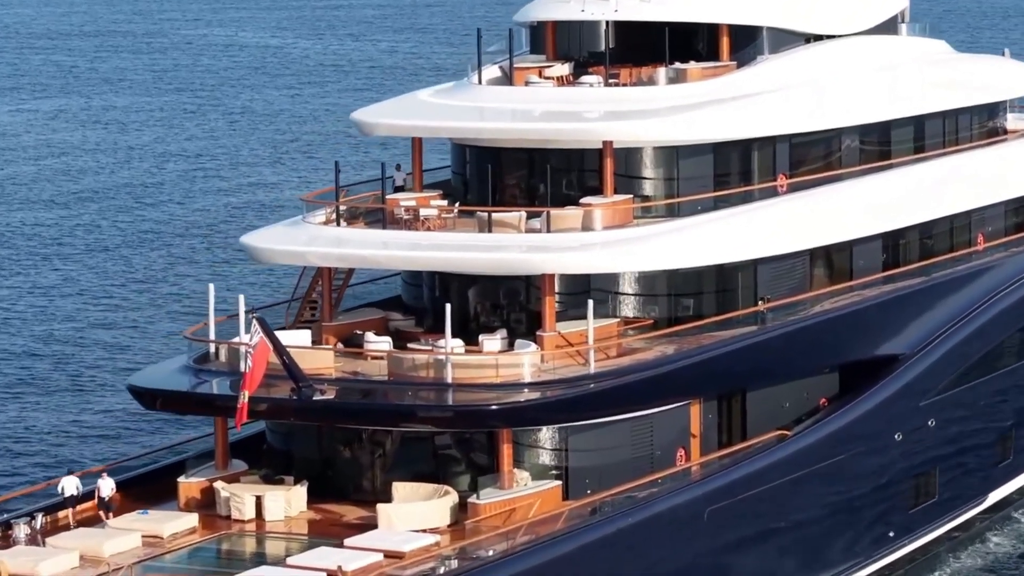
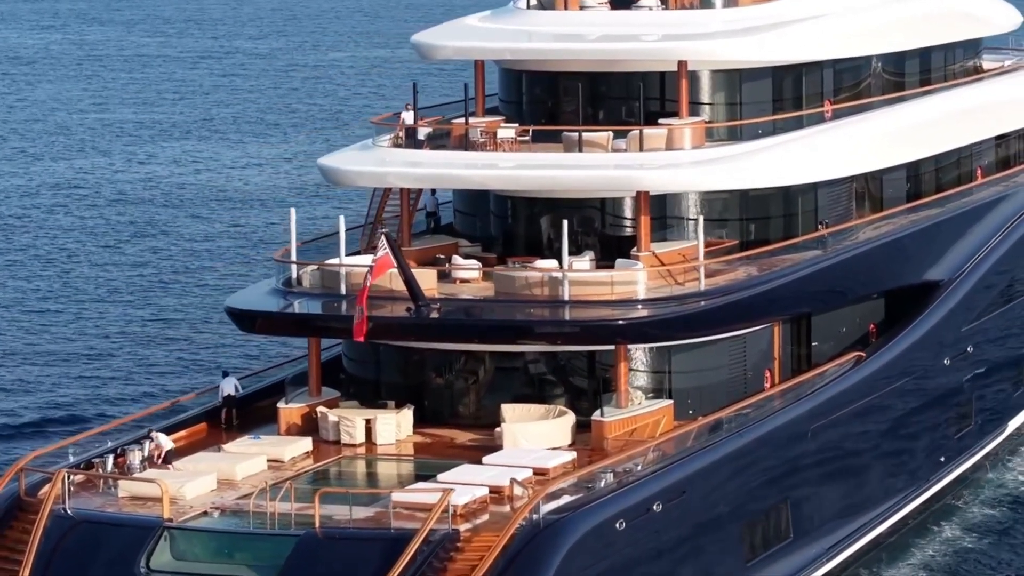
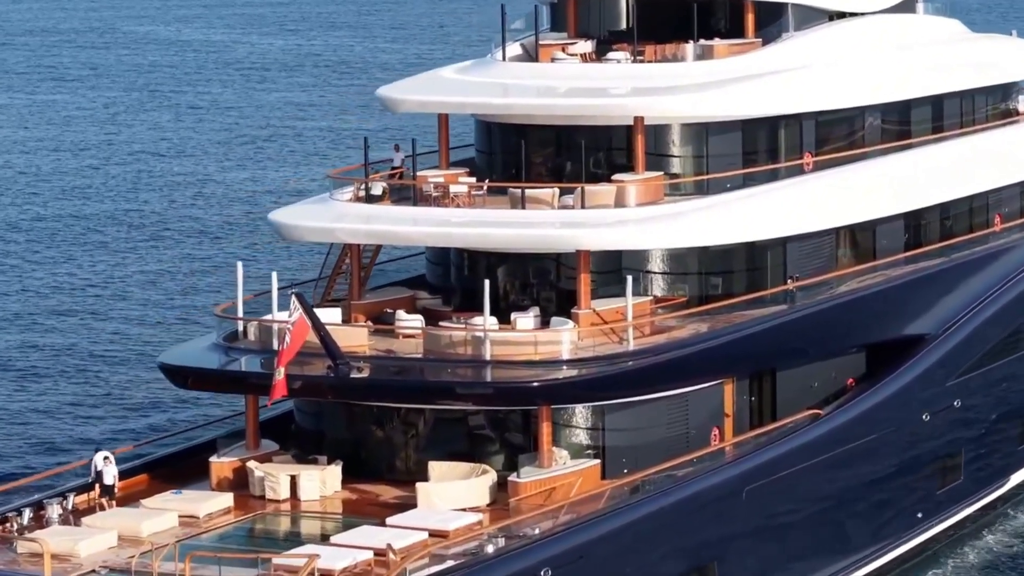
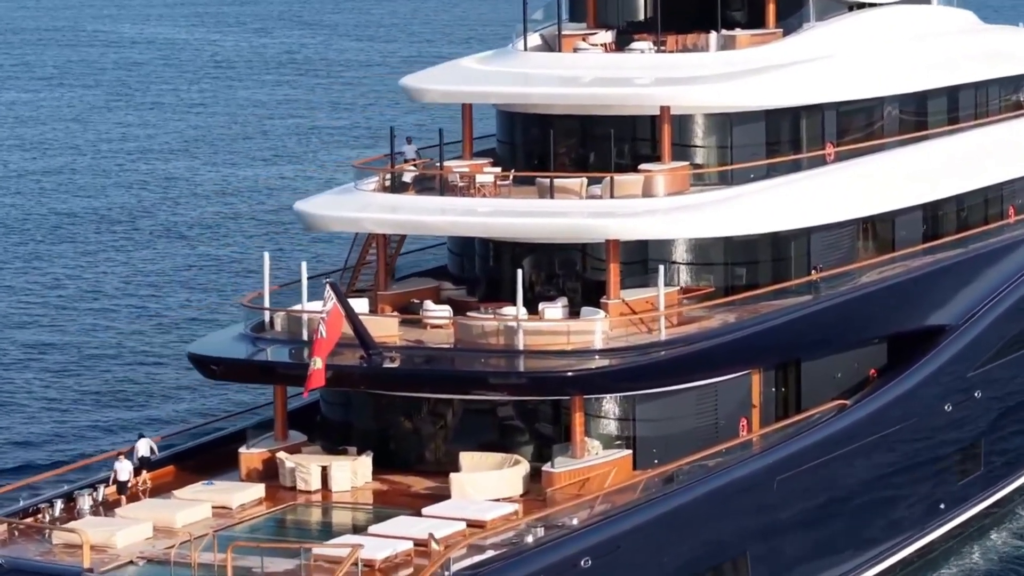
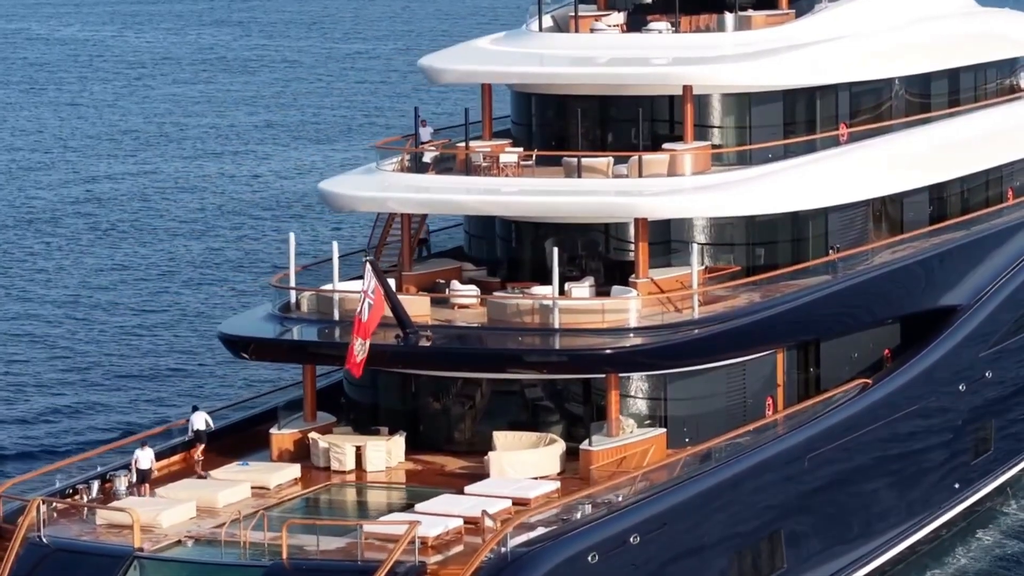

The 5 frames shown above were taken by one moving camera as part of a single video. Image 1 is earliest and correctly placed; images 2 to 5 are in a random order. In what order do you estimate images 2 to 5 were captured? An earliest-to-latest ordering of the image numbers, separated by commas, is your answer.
3, 4, 5, 2
